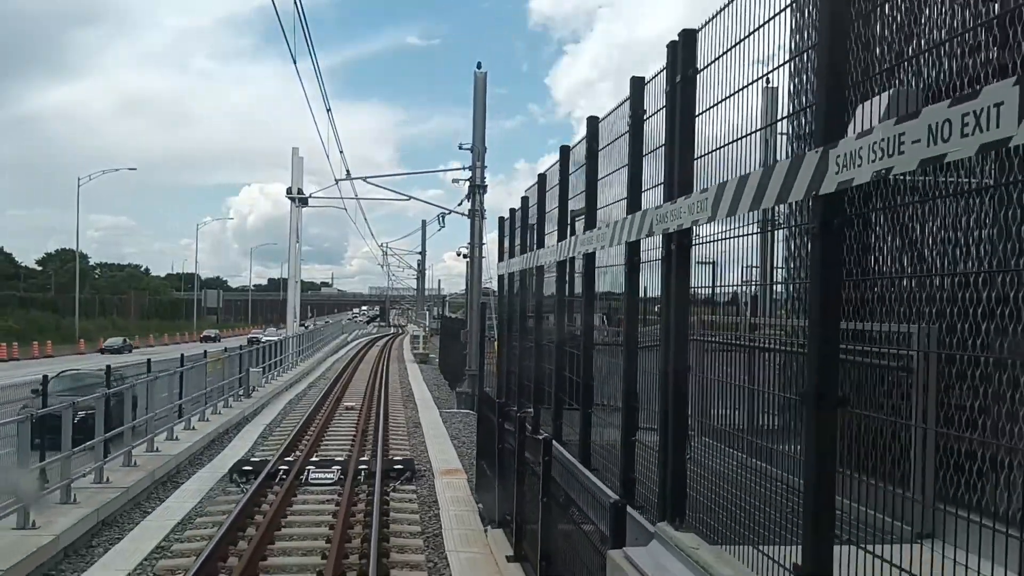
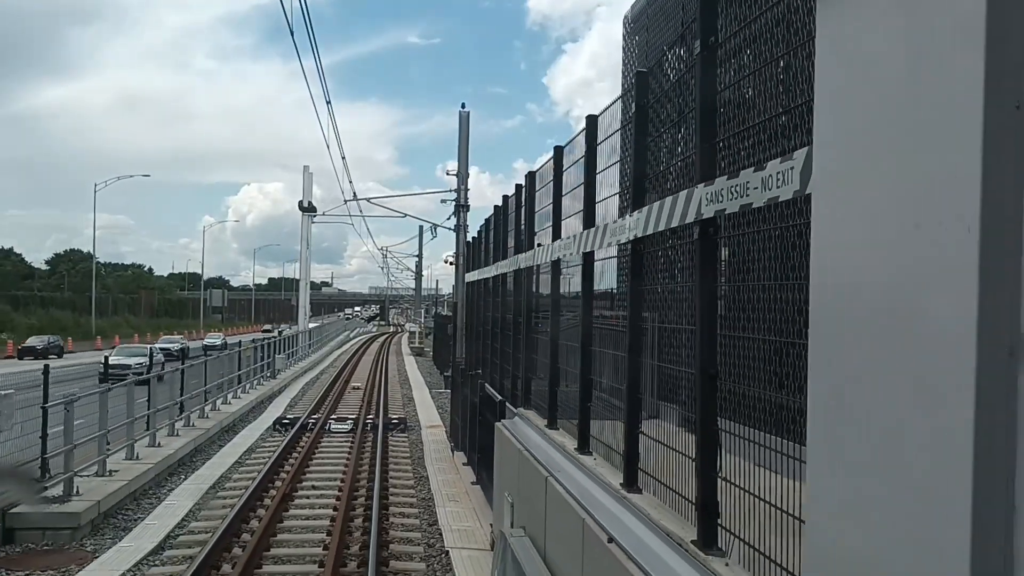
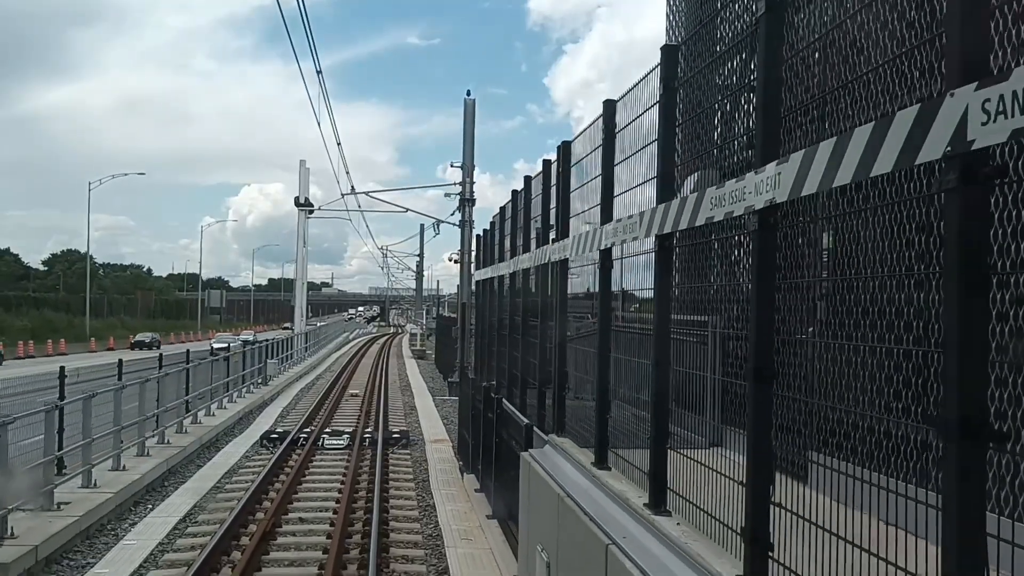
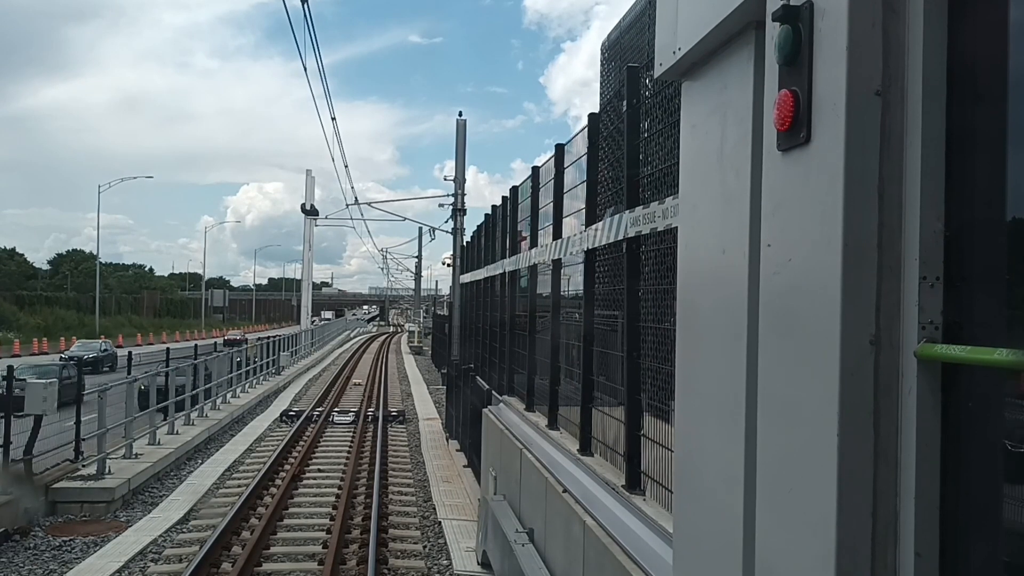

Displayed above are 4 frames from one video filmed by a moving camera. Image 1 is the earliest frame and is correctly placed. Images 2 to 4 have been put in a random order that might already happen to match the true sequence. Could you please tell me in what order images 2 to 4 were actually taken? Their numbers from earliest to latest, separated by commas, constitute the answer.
3, 2, 4
